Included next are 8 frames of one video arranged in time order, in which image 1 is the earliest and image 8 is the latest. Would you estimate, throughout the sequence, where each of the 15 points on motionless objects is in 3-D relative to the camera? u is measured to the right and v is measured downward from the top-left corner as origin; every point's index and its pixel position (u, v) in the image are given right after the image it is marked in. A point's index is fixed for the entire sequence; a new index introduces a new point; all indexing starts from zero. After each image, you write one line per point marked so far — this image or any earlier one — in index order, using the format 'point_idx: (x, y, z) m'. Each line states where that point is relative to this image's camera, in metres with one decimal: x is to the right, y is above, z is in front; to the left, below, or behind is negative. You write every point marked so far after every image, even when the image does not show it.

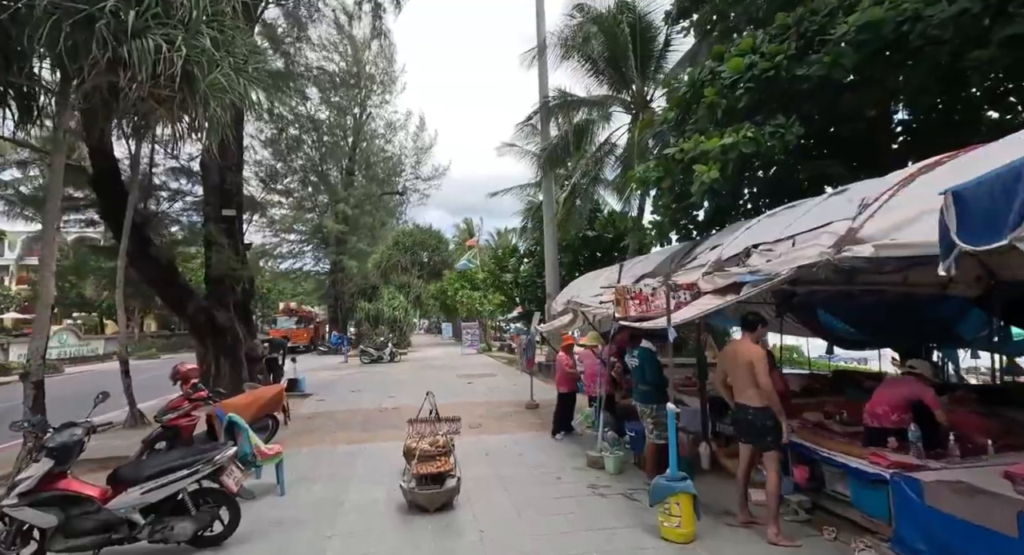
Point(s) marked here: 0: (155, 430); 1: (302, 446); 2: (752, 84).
0: (-4.1, -1.7, +6.2) m
1: (-2.8, -2.3, +7.2) m
2: (+3.1, +2.5, +7.0) m
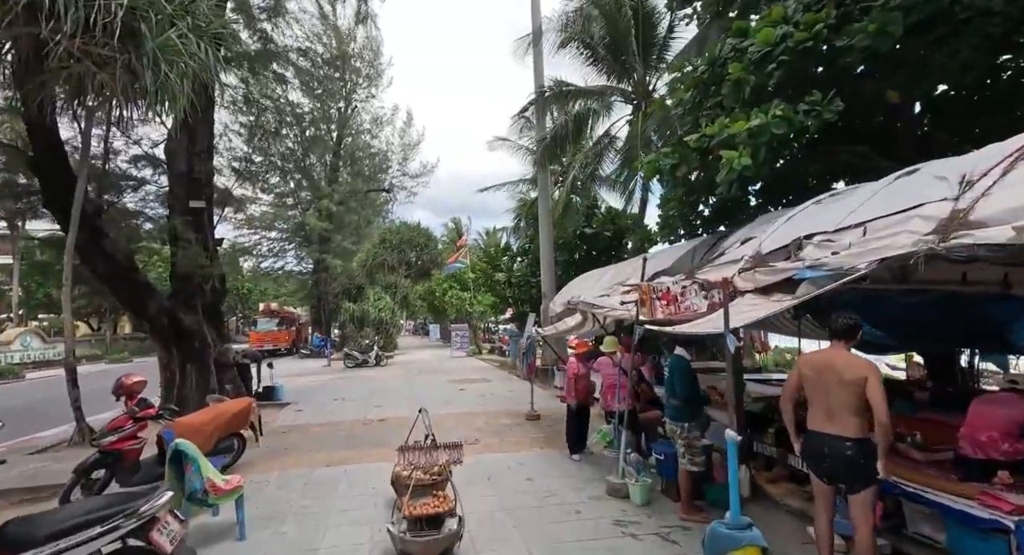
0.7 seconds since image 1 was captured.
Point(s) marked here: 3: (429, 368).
0: (-4.0, -1.7, +5.2) m
1: (-2.8, -2.2, +6.3) m
2: (+3.1, +2.5, +6.2) m
3: (-2.9, -3.3, +19.3) m
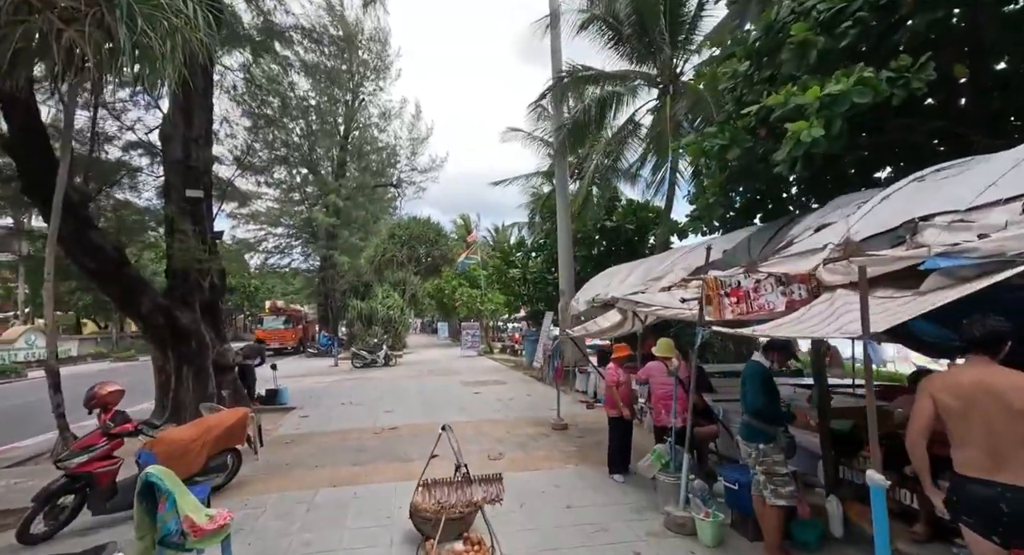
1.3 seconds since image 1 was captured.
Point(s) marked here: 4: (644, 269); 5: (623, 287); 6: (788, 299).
0: (-3.7, -1.6, +4.4) m
1: (-2.5, -2.2, +5.5) m
2: (+3.5, +2.6, +5.3) m
3: (-2.4, -3.1, +18.6) m
4: (+2.3, +0.2, +9.5) m
5: (+1.9, -0.2, +9.4) m
6: (+1.9, -0.2, +3.9) m
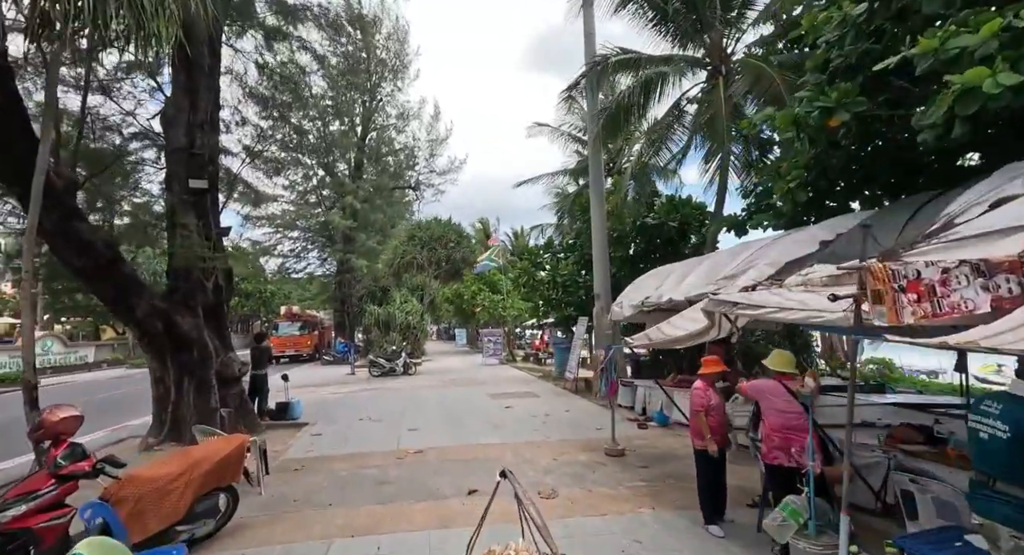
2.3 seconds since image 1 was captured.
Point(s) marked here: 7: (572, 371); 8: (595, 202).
0: (-3.2, -1.6, +3.3) m
1: (-1.9, -2.1, +4.3) m
2: (+4.0, +2.6, +4.1) m
3: (-1.6, -3.3, +17.4) m
4: (+2.9, +0.1, +8.3) m
5: (+2.5, -0.2, +8.2) m
6: (+2.4, -0.1, +2.7) m
7: (+1.7, -2.5, +14.1) m
8: (+2.2, +1.9, +14.1) m
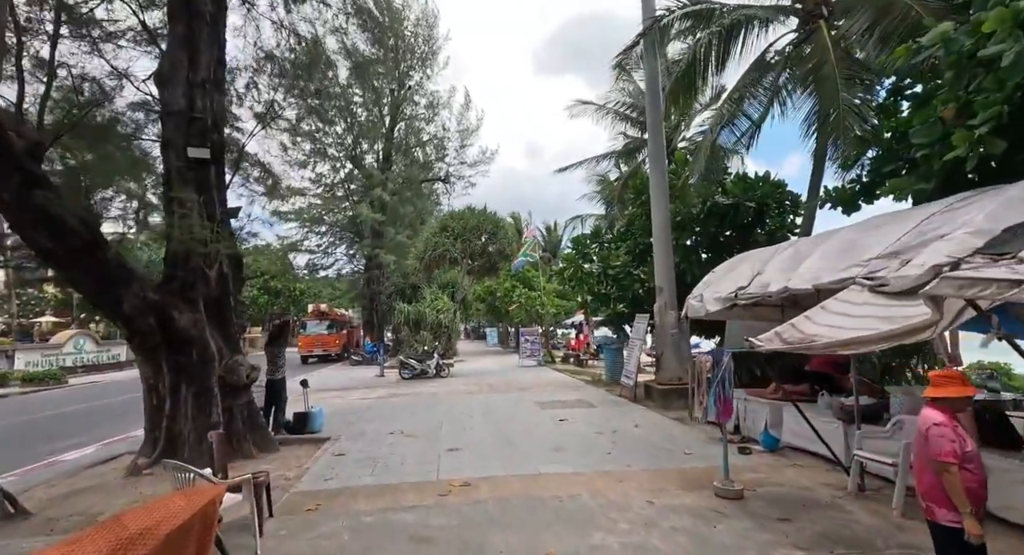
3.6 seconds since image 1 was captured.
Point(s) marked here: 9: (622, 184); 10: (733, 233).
0: (-2.6, -1.4, +1.8) m
1: (-1.3, -1.9, +2.7) m
2: (+4.6, +2.8, +2.2) m
3: (-0.3, -3.1, +15.8) m
4: (+3.8, +0.3, +6.4) m
5: (+3.4, 0.0, +6.3) m
6: (+2.9, +0.1, +0.9) m
7: (+2.8, -2.3, +12.3) m
8: (+3.3, +2.1, +12.3) m
9: (+3.3, +2.9, +16.3) m
10: (+4.9, +1.0, +12.1) m
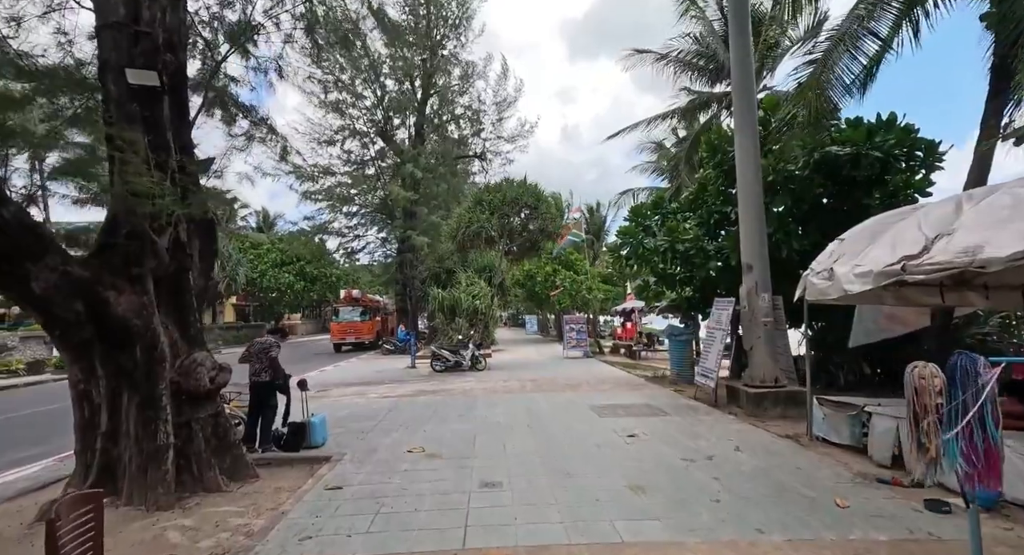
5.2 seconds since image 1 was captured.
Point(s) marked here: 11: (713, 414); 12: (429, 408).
0: (-2.4, -1.2, -0.2) m
1: (-1.0, -1.7, +0.7) m
2: (+4.8, +3.1, -0.4) m
3: (+0.9, -2.5, +13.6) m
4: (+4.2, +0.7, +3.9) m
5: (+3.8, +0.3, +3.9) m
6: (+3.0, +0.3, -1.6) m
7: (+3.7, -1.8, +9.9) m
8: (+4.2, +2.6, +9.8) m
9: (+4.5, +3.4, +13.8) m
10: (+5.8, +1.4, +9.5) m
11: (+3.4, -2.3, +9.0) m
12: (-1.6, -2.4, +10.0) m
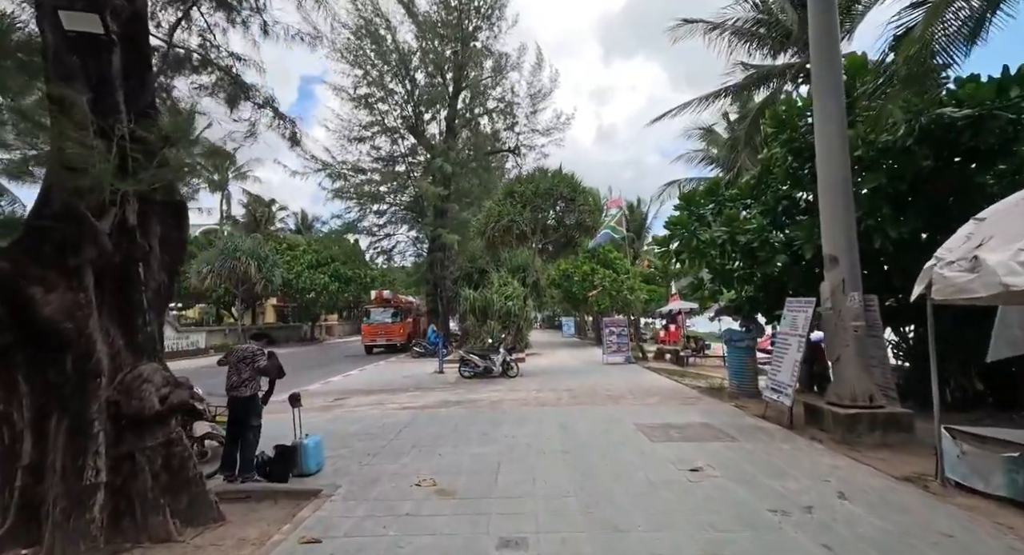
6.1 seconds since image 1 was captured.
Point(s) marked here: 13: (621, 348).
0: (-2.6, -1.2, -1.4) m
1: (-1.1, -1.6, -0.6) m
2: (+4.6, +3.2, -2.1) m
3: (+1.7, -2.5, +12.2) m
4: (+4.4, +0.8, +2.3) m
5: (+4.0, +0.4, +2.3) m
6: (+2.8, +0.4, -3.1) m
7: (+4.2, -1.8, +8.3) m
8: (+4.7, +2.7, +8.1) m
9: (+5.2, +3.5, +12.1) m
10: (+6.2, +1.5, +7.7) m
11: (+3.8, -2.2, +7.4) m
12: (-1.0, -2.4, +8.7) m
13: (+3.9, -2.5, +19.9) m
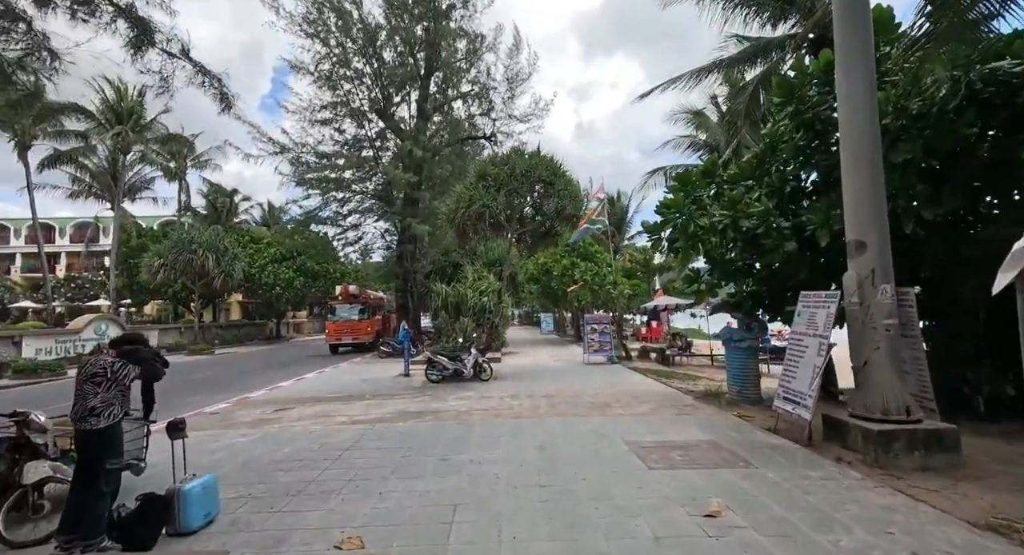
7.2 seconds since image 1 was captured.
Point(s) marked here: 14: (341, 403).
0: (-2.6, -1.1, -3.0) m
1: (-1.2, -1.6, -2.1) m
2: (+4.5, +3.2, -3.4) m
3: (+1.1, -2.3, +10.7) m
4: (+4.2, +0.8, +0.9) m
5: (+3.8, +0.5, +0.9) m
6: (+2.8, +0.4, -4.5) m
7: (+3.8, -1.6, +7.0) m
8: (+4.2, +2.8, +6.8) m
9: (+4.7, +3.7, +10.8) m
10: (+5.8, +1.6, +6.5) m
11: (+3.4, -2.1, +6.1) m
12: (-1.5, -2.2, +7.2) m
13: (+3.0, -2.3, +18.5) m
14: (-3.5, -2.4, +10.6) m
